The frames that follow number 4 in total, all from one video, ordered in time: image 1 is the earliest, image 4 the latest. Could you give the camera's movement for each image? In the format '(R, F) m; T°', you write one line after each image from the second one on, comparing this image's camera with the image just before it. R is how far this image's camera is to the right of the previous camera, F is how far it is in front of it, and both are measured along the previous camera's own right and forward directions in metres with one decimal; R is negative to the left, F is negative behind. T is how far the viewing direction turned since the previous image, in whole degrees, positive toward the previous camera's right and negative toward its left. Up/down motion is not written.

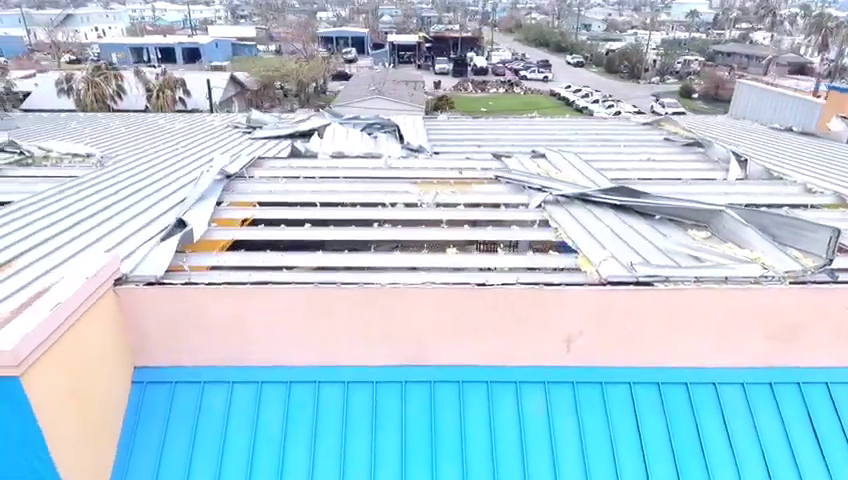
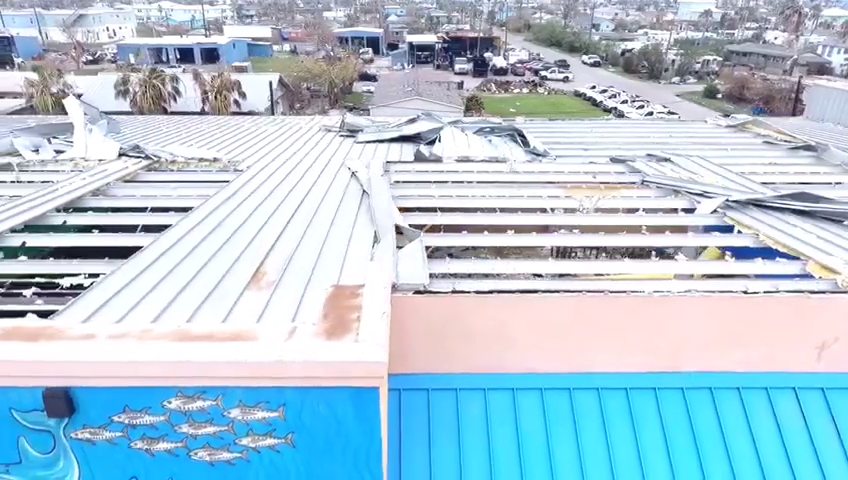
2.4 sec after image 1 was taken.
(-1.8, 0.0) m; 0°
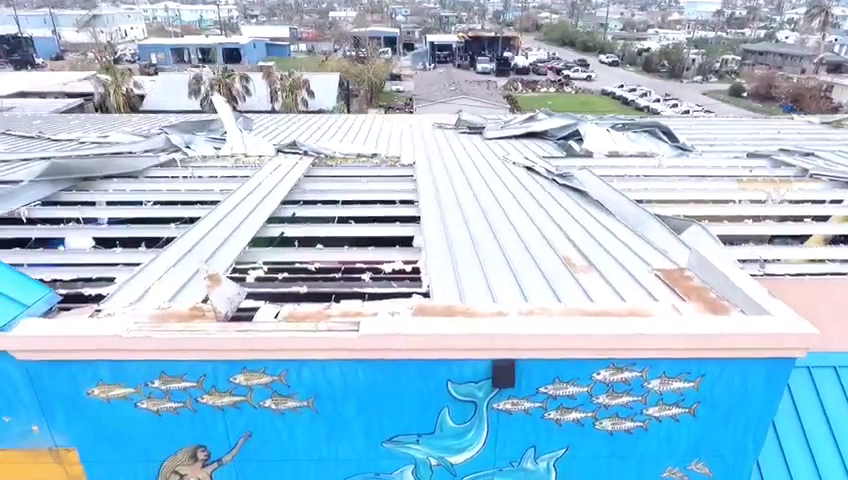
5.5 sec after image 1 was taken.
(-2.3, -0.2) m; 0°
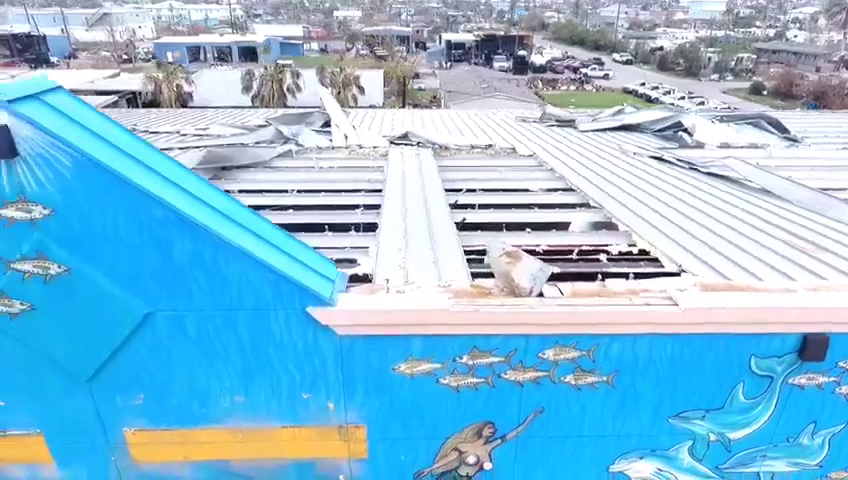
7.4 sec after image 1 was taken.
(-1.7, 0.0) m; 0°
